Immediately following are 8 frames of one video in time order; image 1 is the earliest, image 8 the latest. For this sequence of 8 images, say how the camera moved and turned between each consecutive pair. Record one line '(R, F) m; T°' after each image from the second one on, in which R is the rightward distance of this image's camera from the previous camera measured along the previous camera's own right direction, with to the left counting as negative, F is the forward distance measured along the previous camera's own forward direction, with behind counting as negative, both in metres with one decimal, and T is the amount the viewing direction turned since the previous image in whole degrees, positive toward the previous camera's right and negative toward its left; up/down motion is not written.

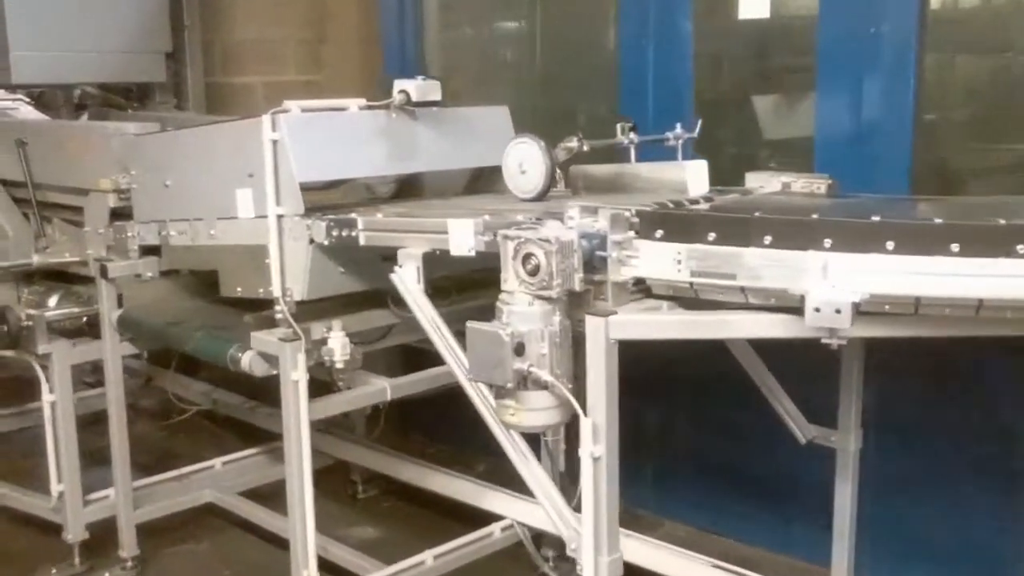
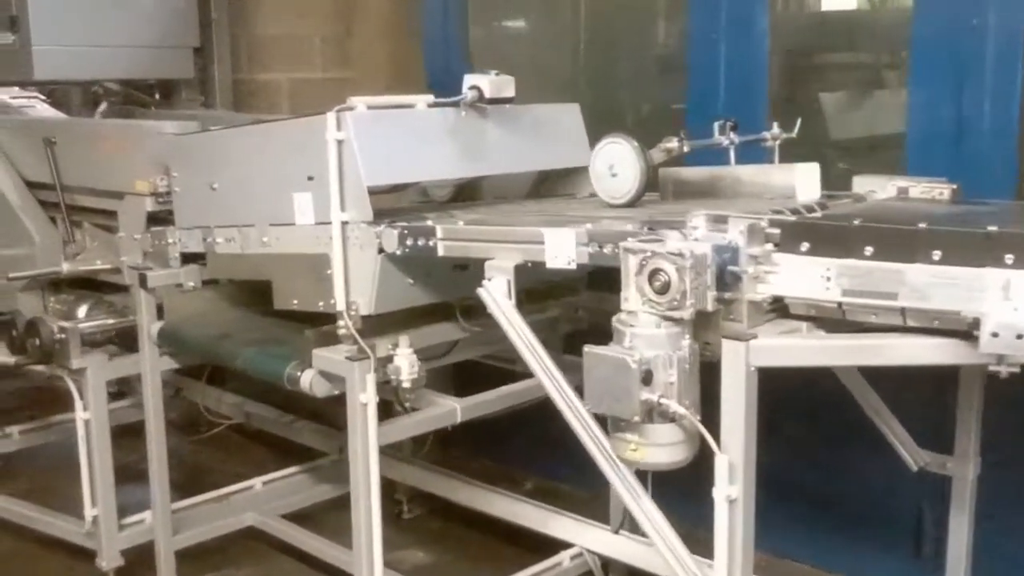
(-0.1, +0.2) m; 0°
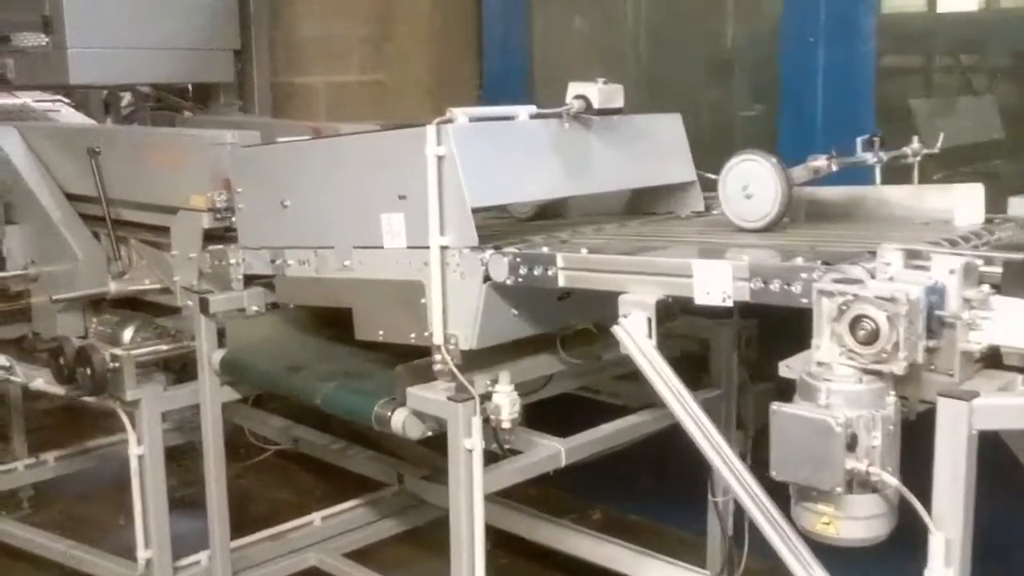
(-0.2, +0.2) m; 0°
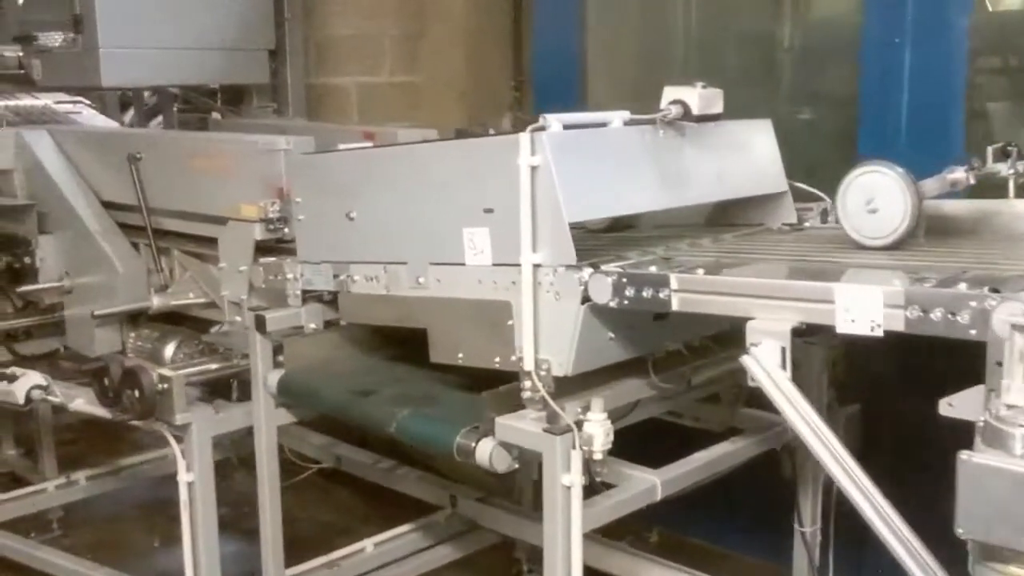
(-0.1, +0.1) m; 0°
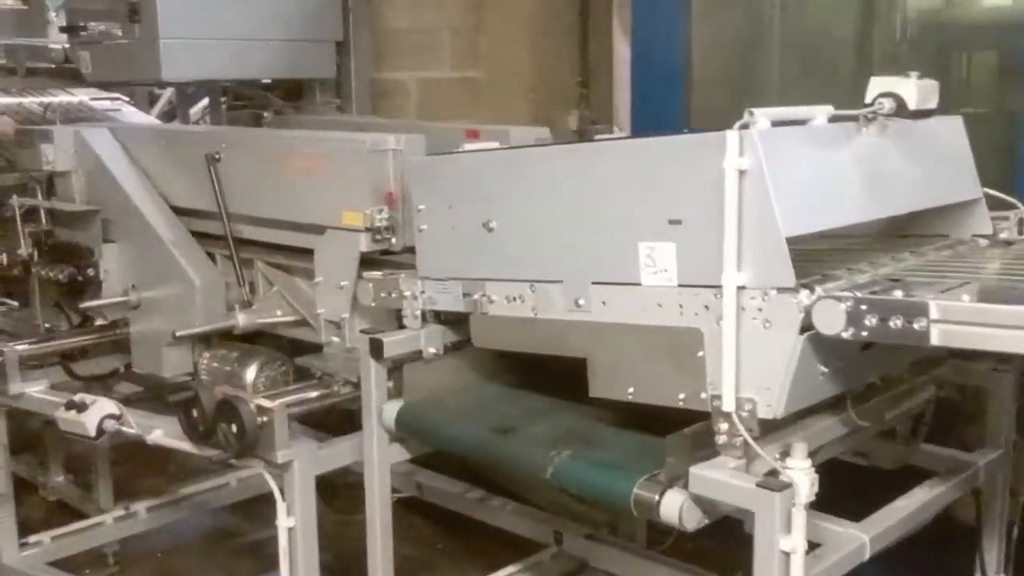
(-0.2, +0.2) m; 0°
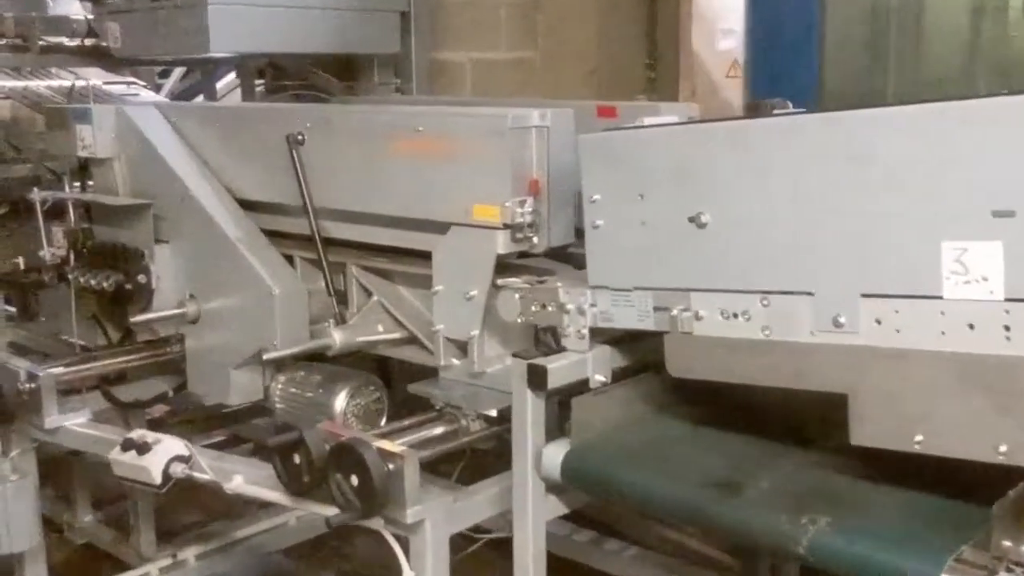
(-0.3, +0.4) m; +1°
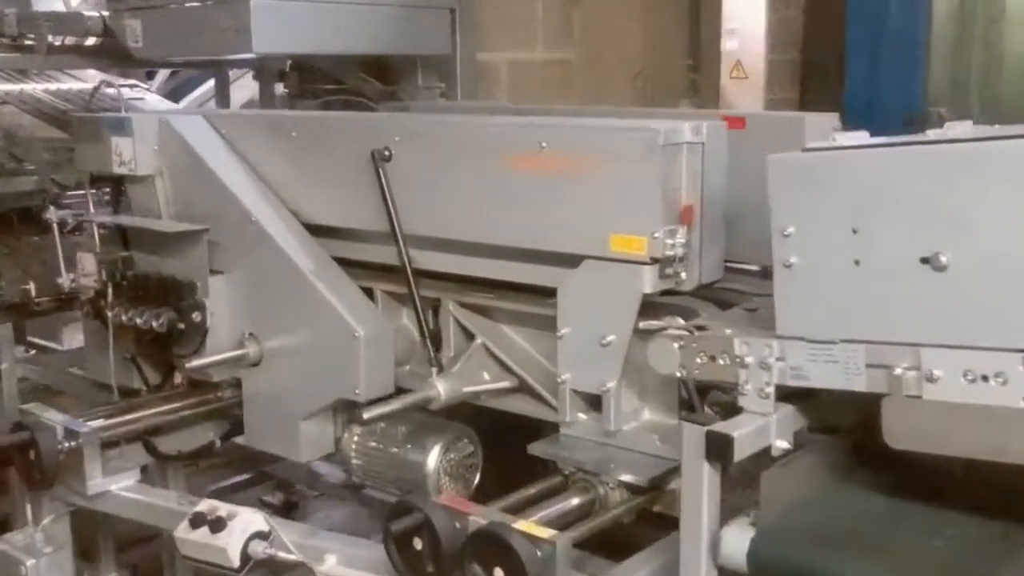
(-0.2, +0.2) m; +2°
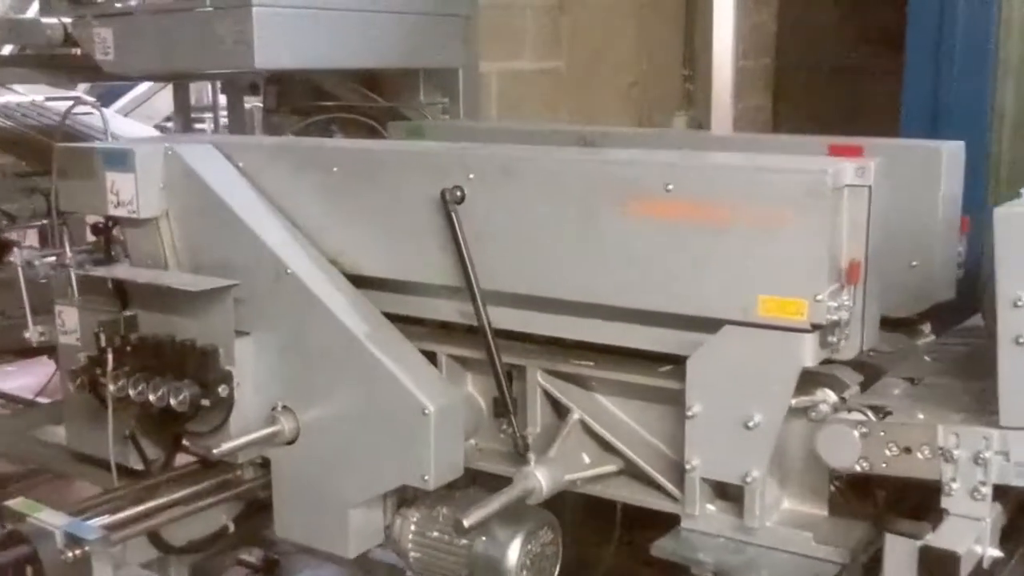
(-0.2, +0.2) m; +5°
